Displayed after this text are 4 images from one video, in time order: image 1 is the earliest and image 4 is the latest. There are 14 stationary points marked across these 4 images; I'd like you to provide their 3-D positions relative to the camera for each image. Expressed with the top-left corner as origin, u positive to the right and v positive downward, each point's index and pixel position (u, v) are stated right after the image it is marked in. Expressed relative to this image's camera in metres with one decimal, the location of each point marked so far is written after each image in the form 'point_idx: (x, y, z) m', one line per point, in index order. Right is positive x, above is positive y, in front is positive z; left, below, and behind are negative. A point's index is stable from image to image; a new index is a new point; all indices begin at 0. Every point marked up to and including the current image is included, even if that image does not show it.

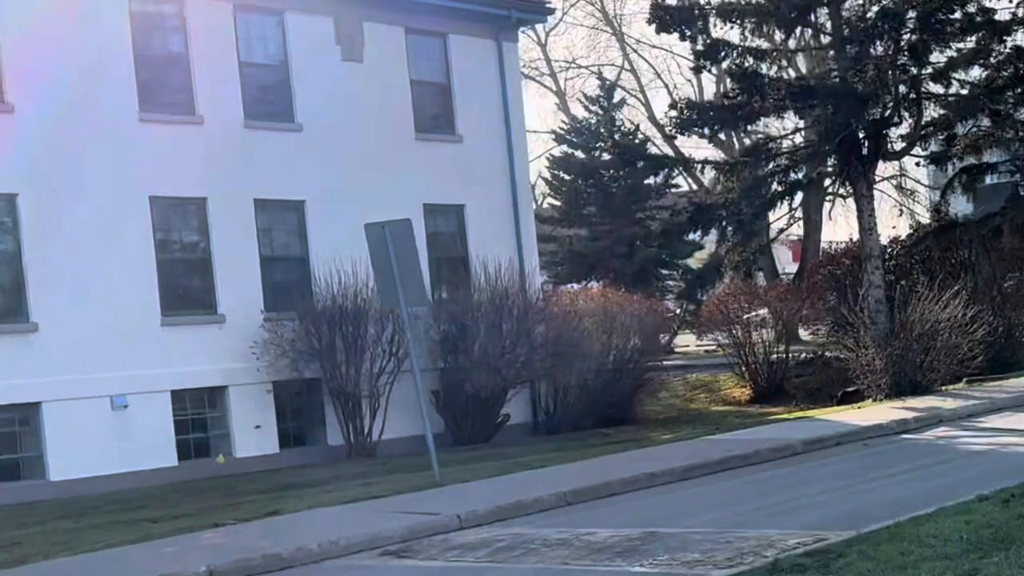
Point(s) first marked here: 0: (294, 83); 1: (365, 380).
0: (-1.8, +1.7, +19.5) m
1: (-1.2, -0.7, +19.0) m
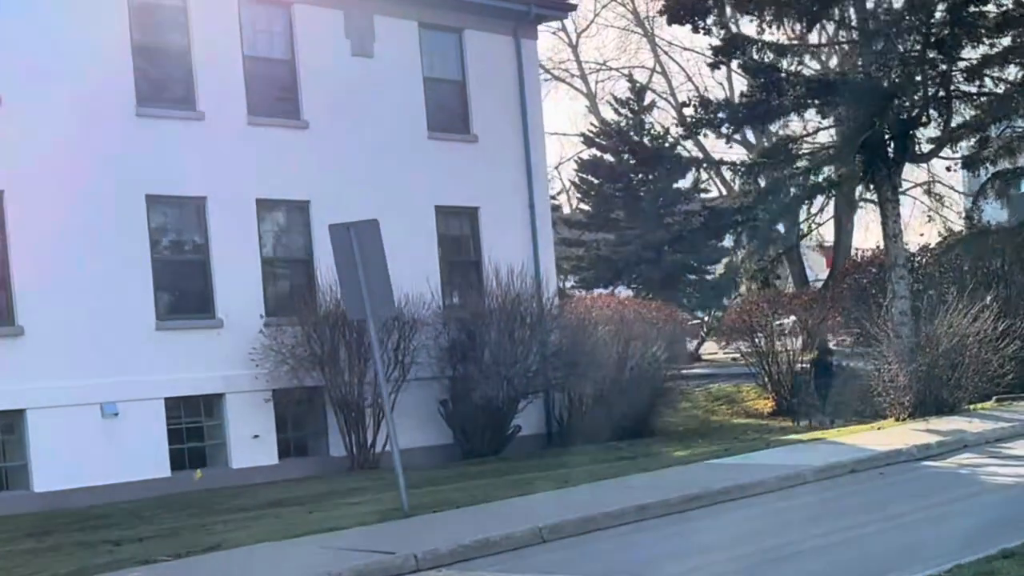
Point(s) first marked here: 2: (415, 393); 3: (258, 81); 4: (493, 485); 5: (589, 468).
0: (-1.7, +1.6, +18.7) m
1: (-1.1, -0.8, +18.2) m
2: (-0.8, -0.8, +19.2) m
3: (-1.9, +1.6, +18.2) m
4: (-0.1, -1.1, +13.3) m
5: (+0.5, -1.1, +14.9) m
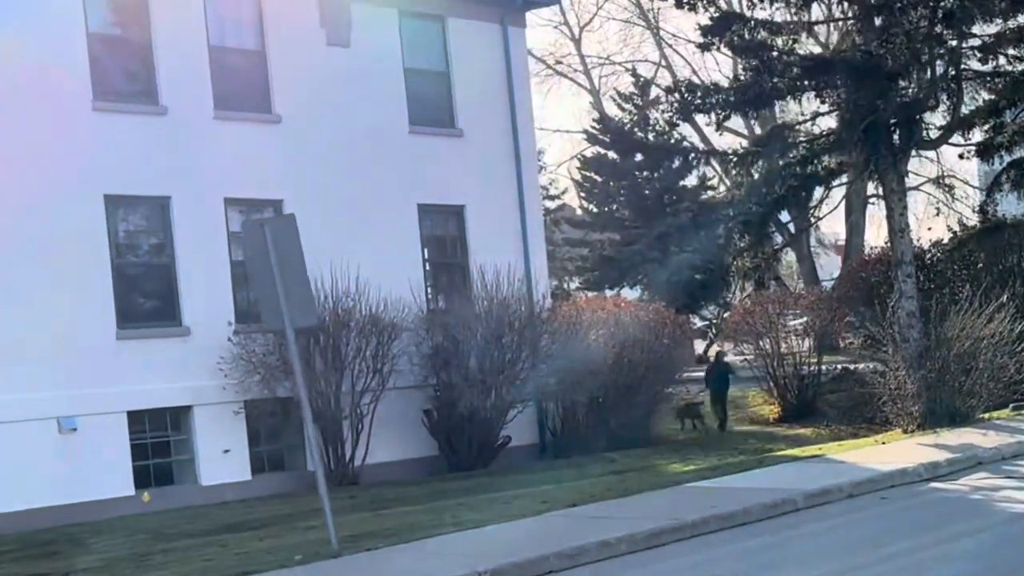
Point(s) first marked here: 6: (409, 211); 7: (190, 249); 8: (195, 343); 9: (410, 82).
0: (-1.8, +1.6, +17.7) m
1: (-1.2, -0.8, +17.1) m
2: (-0.9, -0.9, +18.1) m
3: (-2.0, +1.5, +17.1) m
4: (-0.2, -1.1, +12.2) m
5: (+0.4, -1.1, +13.8) m
6: (-0.8, +0.6, +18.8) m
7: (-2.2, +0.2, +16.7) m
8: (-2.2, -0.4, +16.6) m
9: (-0.8, +1.7, +19.3) m
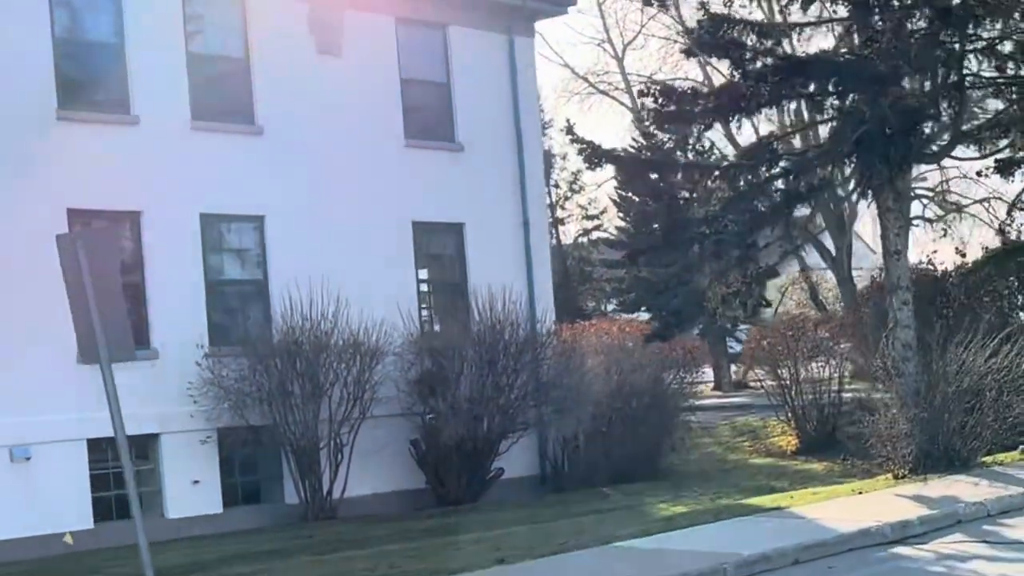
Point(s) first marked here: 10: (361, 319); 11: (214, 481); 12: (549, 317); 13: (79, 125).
0: (-1.8, +1.5, +16.7) m
1: (-1.3, -0.9, +16.0) m
2: (-0.9, -1.0, +17.1) m
3: (-2.1, +1.4, +16.1) m
4: (-0.4, -1.2, +11.2) m
5: (+0.2, -1.3, +12.7) m
6: (-0.8, +0.4, +17.7) m
7: (-2.3, +0.1, +15.7) m
8: (-2.3, -0.5, +15.6) m
9: (-0.8, +1.5, +18.3) m
10: (-1.1, -0.2, +16.8) m
11: (-2.0, -1.3, +15.9) m
12: (+0.3, -0.2, +18.9) m
13: (-2.8, +1.1, +15.4) m
